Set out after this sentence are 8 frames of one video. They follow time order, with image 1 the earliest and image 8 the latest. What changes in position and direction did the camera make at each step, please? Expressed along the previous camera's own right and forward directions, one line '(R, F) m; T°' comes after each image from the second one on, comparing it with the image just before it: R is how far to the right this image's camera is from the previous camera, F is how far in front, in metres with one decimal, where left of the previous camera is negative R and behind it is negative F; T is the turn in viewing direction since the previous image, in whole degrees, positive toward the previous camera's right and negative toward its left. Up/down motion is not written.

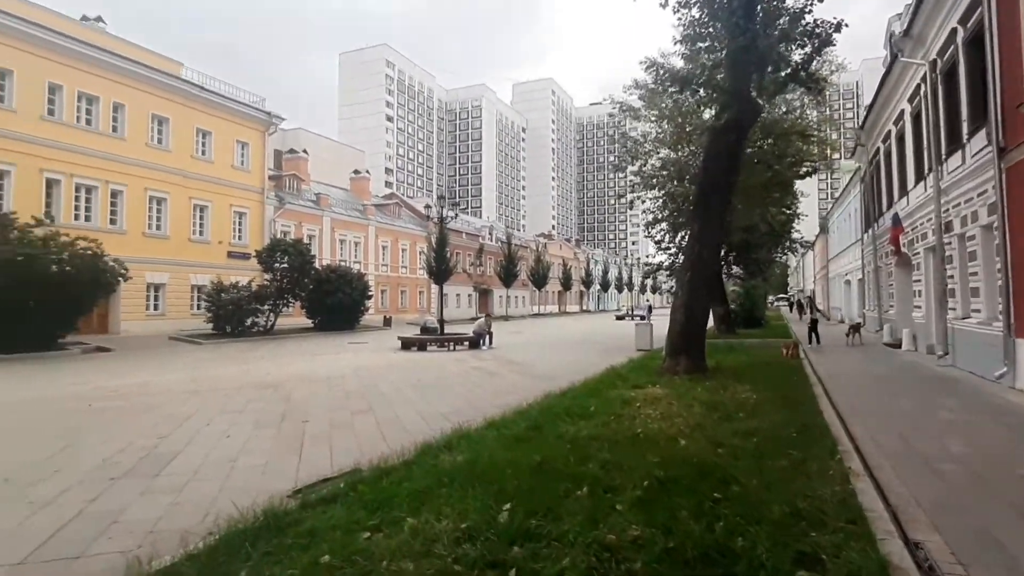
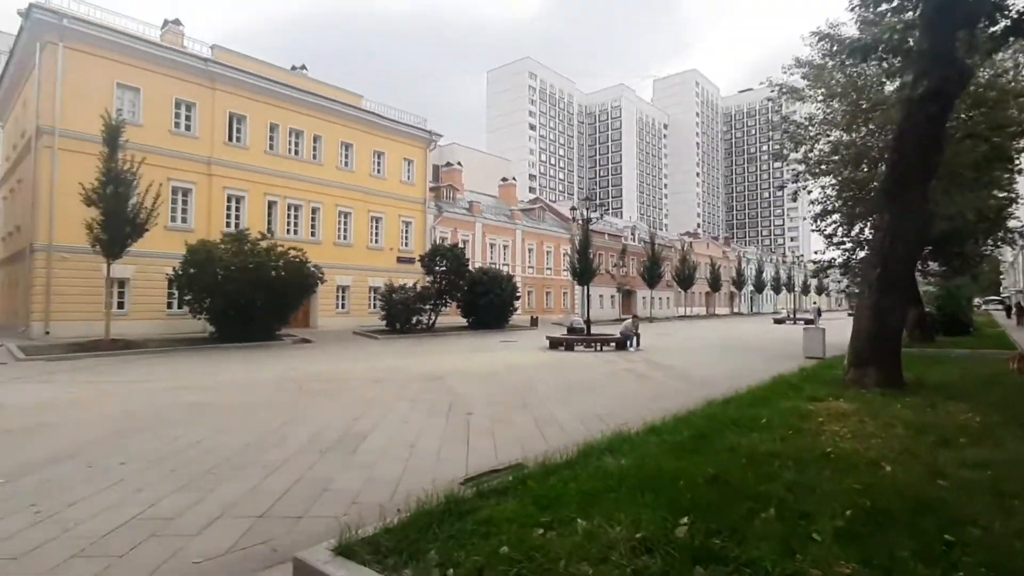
(-0.2, +0.4) m; -13°
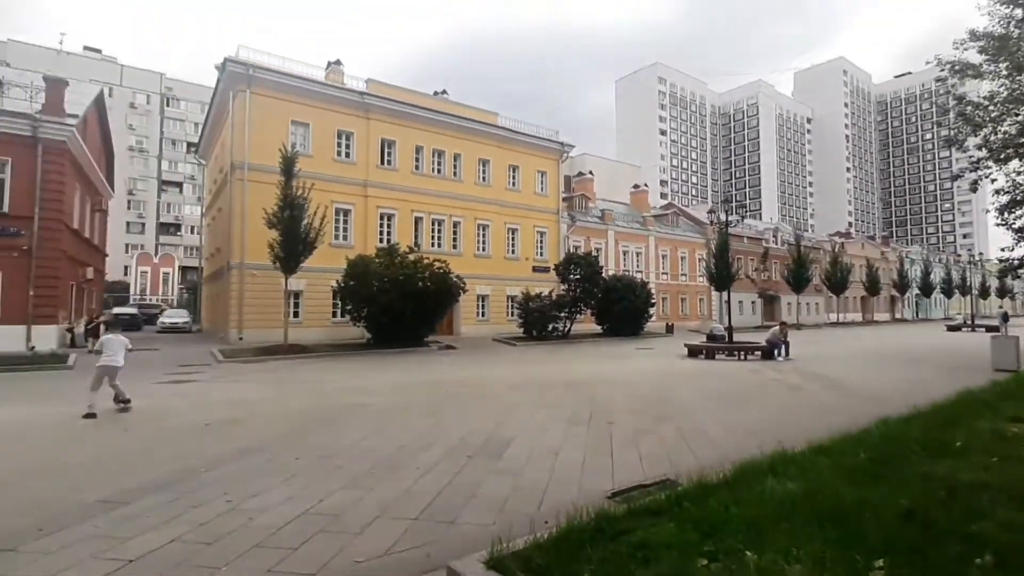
(-0.2, -0.6) m; -12°
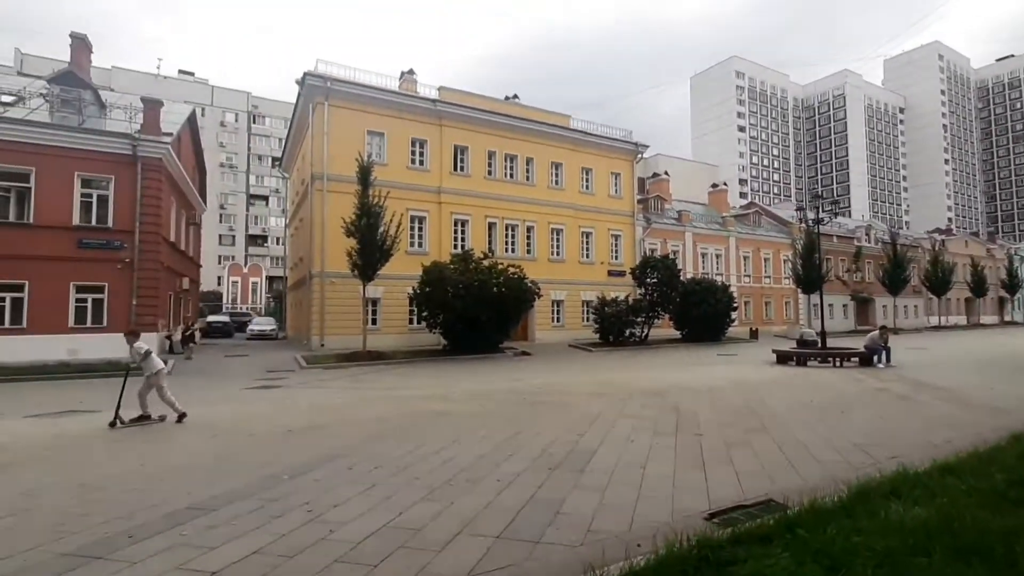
(-0.1, +0.5) m; -7°
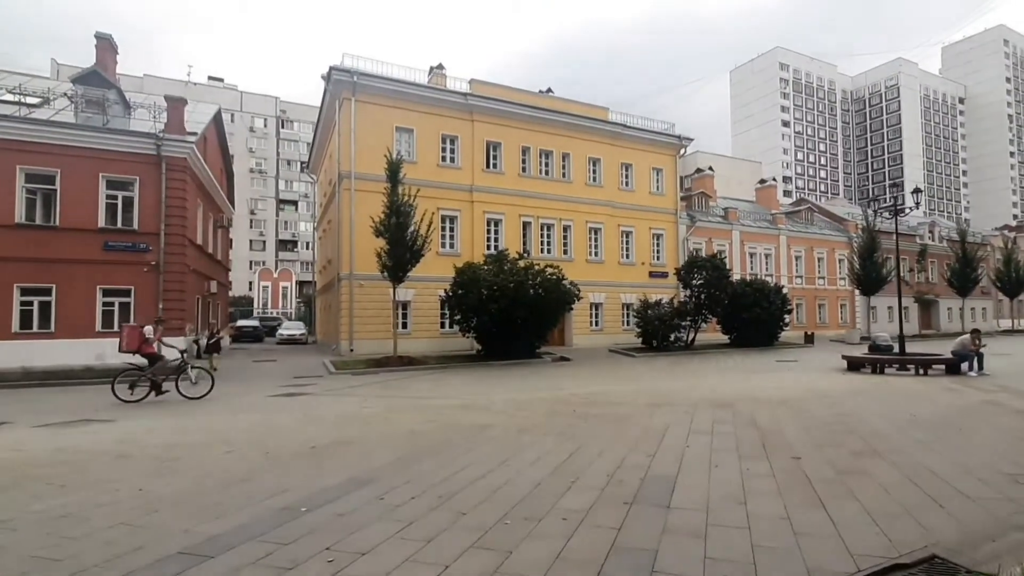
(0.0, +1.7) m; -3°
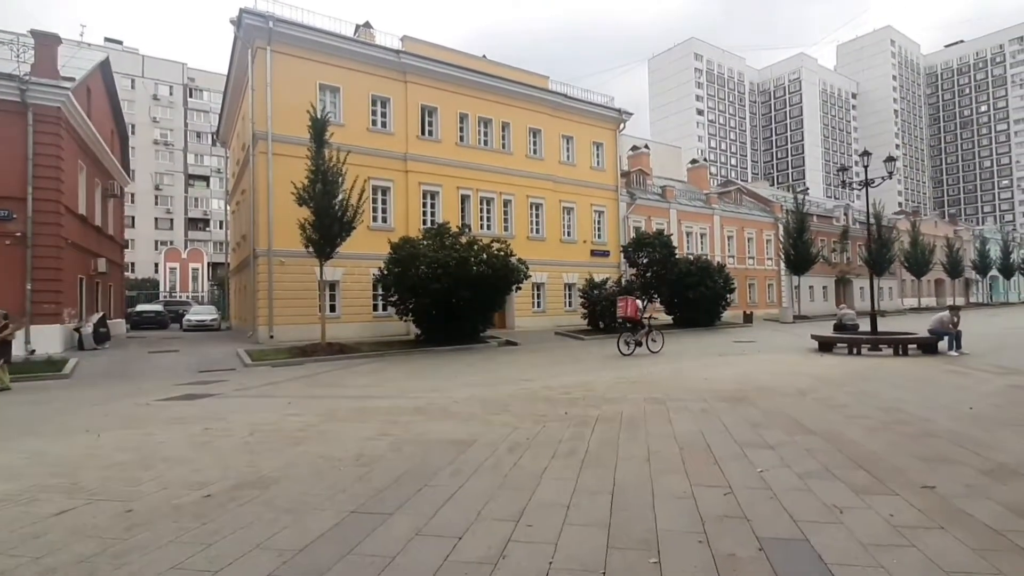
(-0.6, +2.4) m; +7°
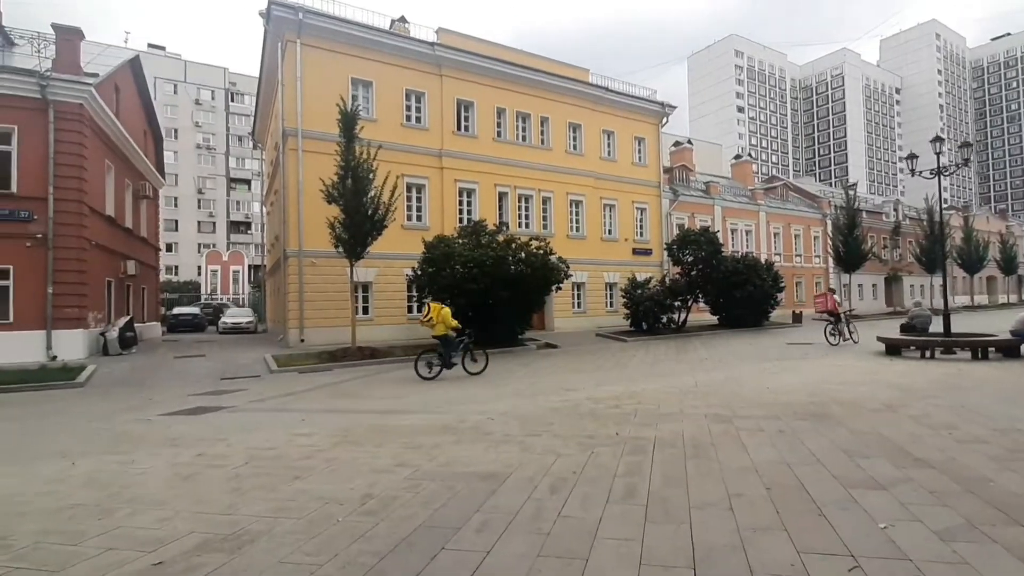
(-0.1, +1.2) m; -3°
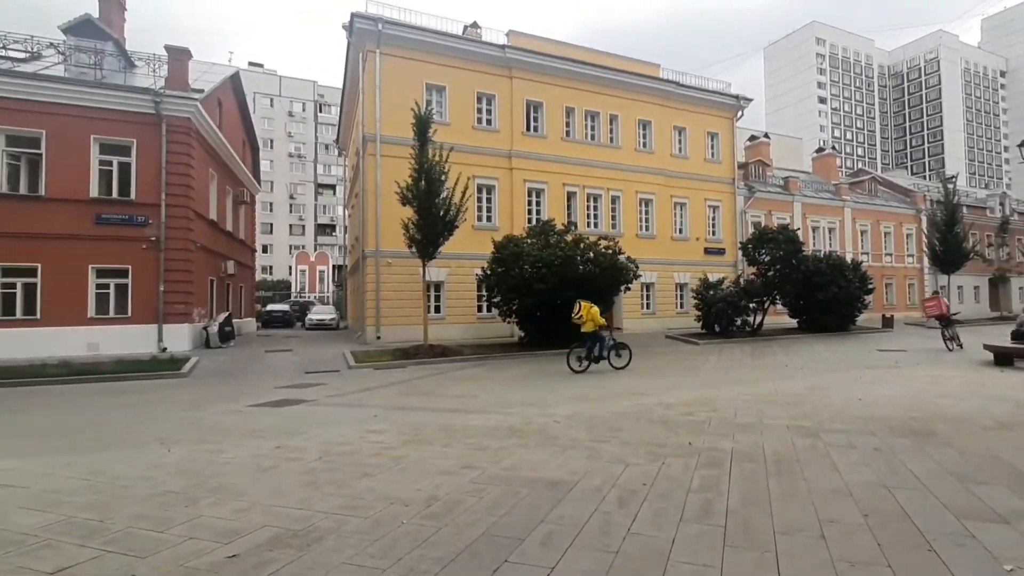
(0.0, +0.1) m; -6°
